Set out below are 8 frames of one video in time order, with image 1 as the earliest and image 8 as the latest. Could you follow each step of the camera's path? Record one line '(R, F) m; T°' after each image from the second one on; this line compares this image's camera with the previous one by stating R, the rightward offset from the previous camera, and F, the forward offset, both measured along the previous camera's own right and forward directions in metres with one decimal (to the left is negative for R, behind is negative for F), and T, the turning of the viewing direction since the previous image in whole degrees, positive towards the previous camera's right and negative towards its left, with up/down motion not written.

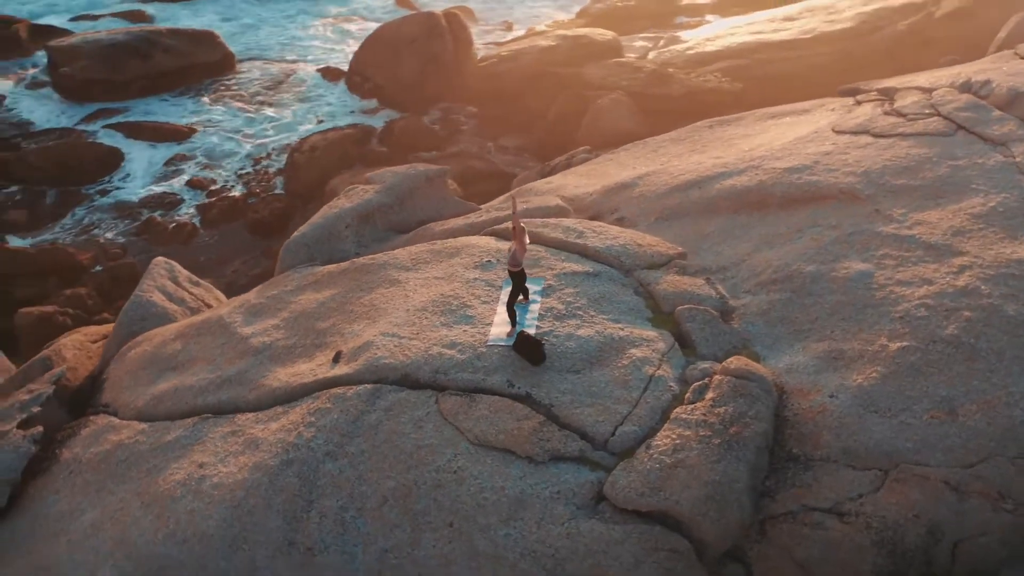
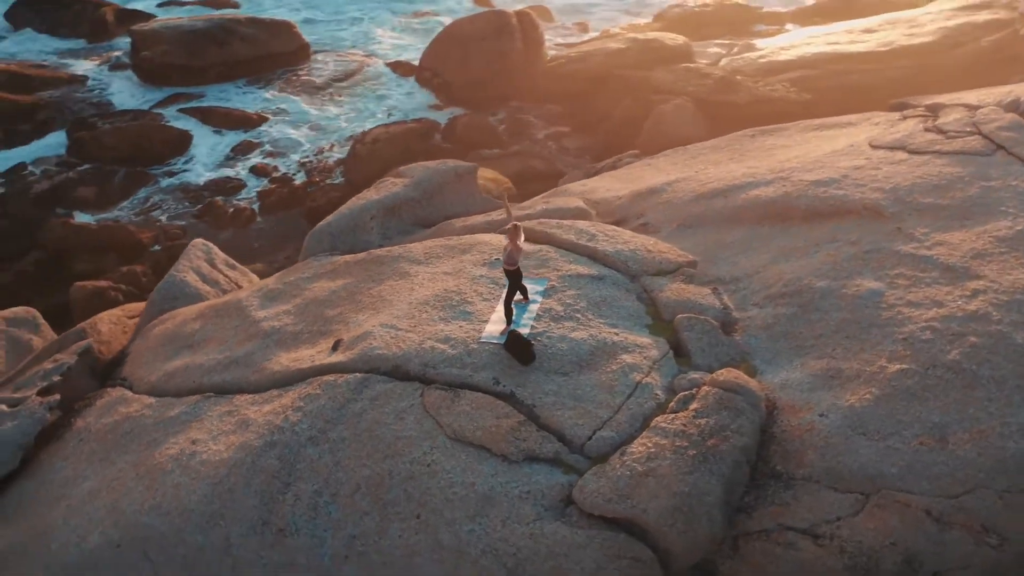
(+0.4, 0.0) m; -5°
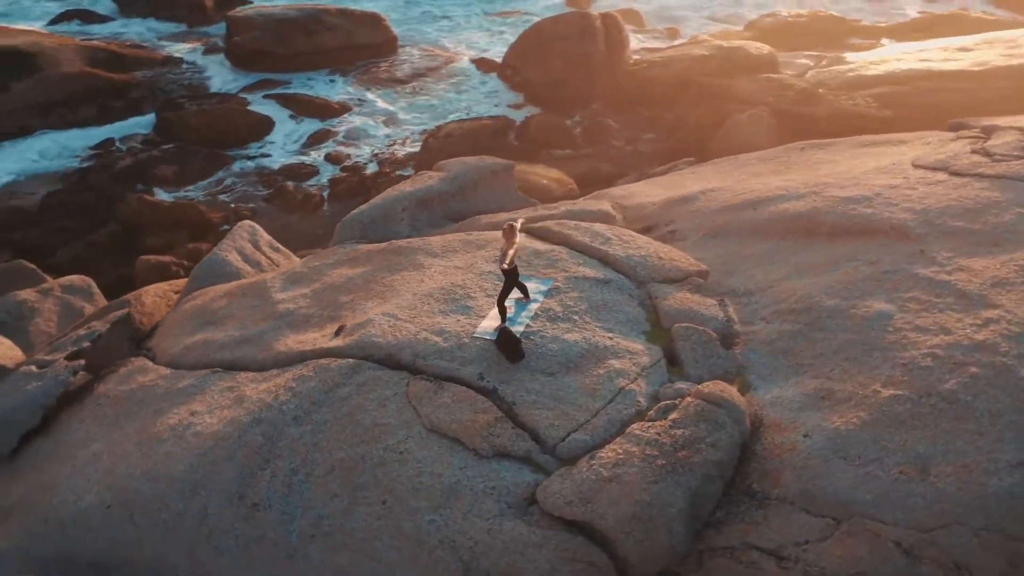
(+0.5, 0.0) m; -6°
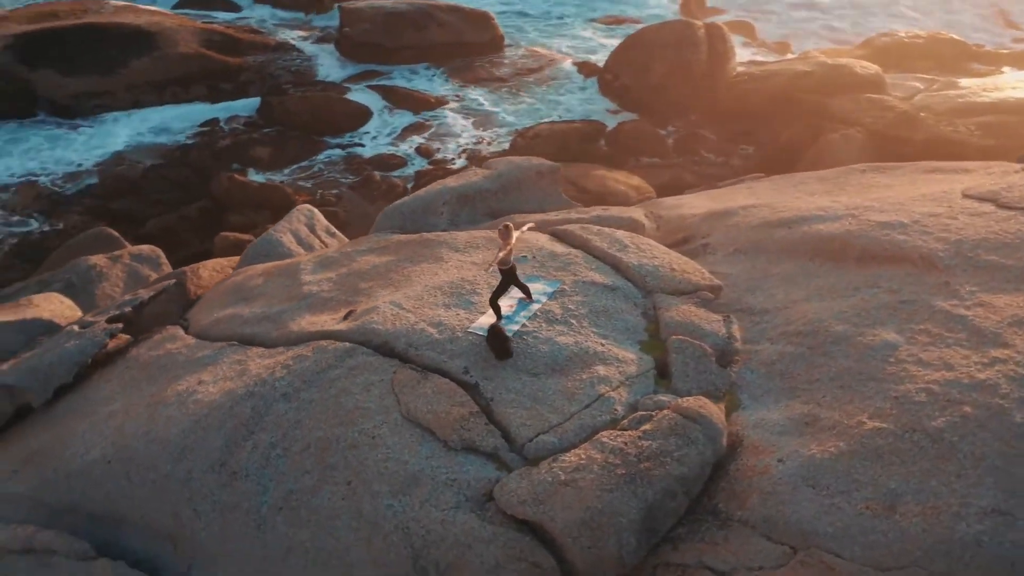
(+0.6, 0.0) m; -7°
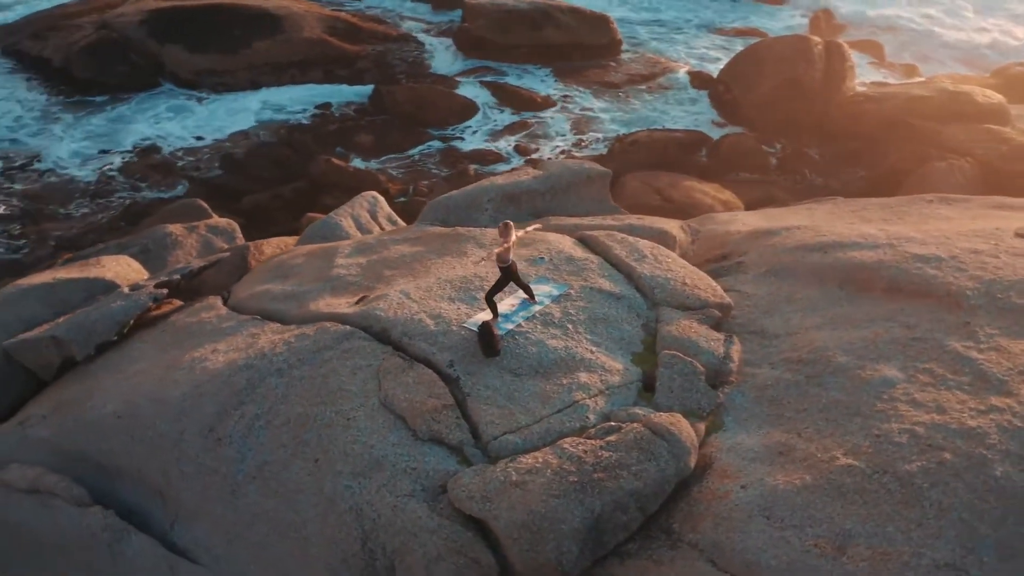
(+0.6, 0.0) m; -8°
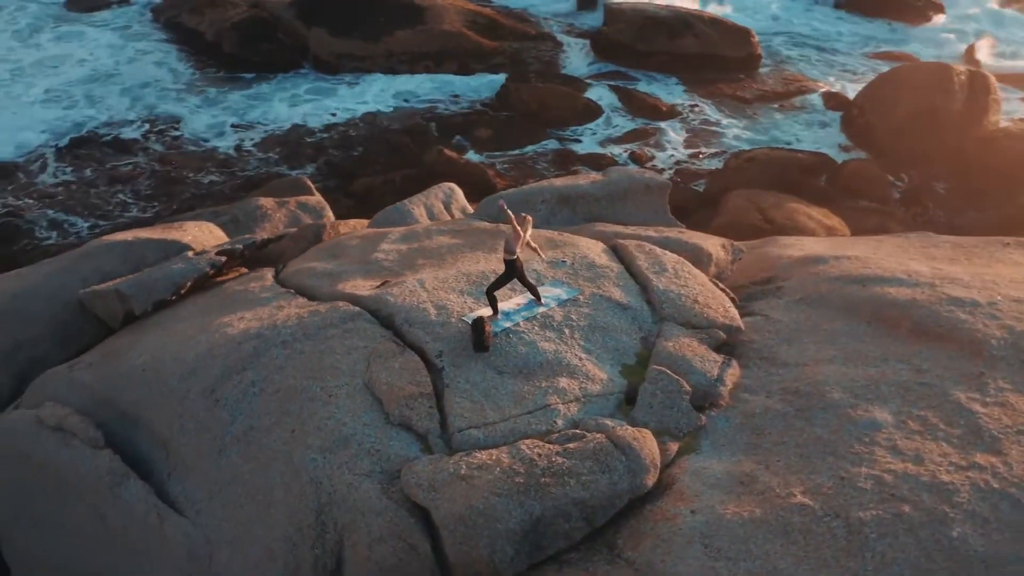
(+0.7, 0.0) m; -9°
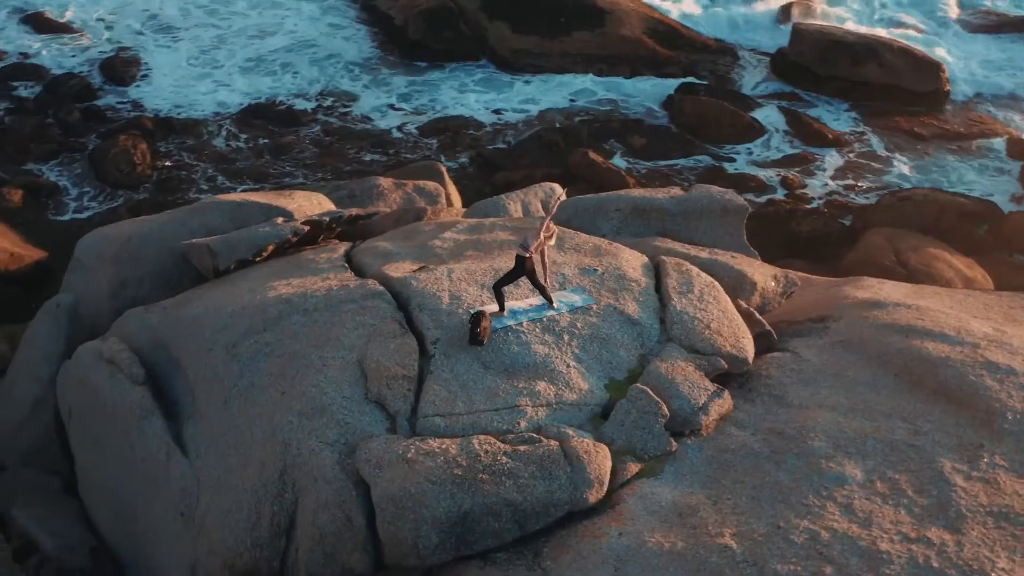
(+0.9, +0.1) m; -12°
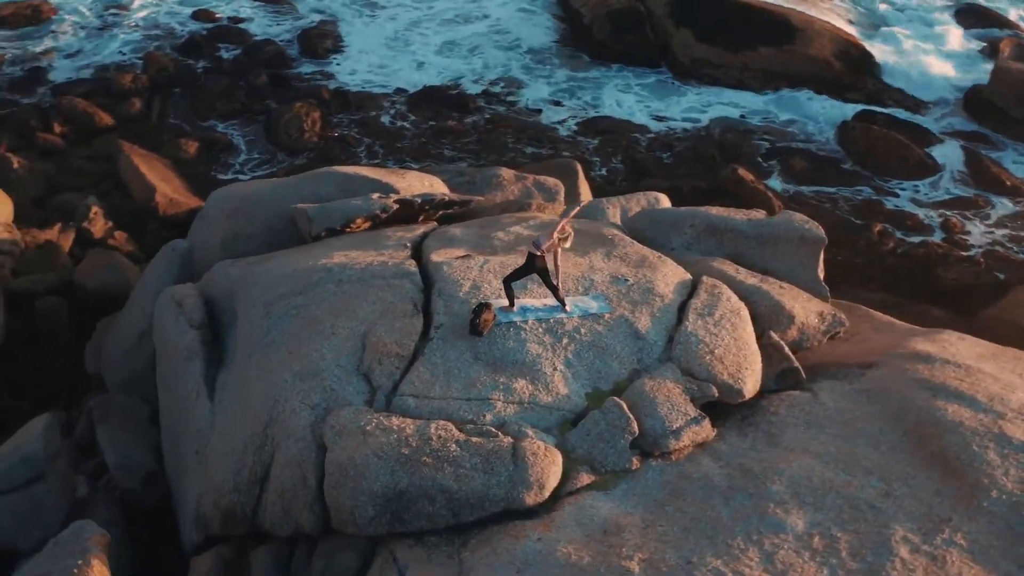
(+0.9, +0.1) m; -12°
